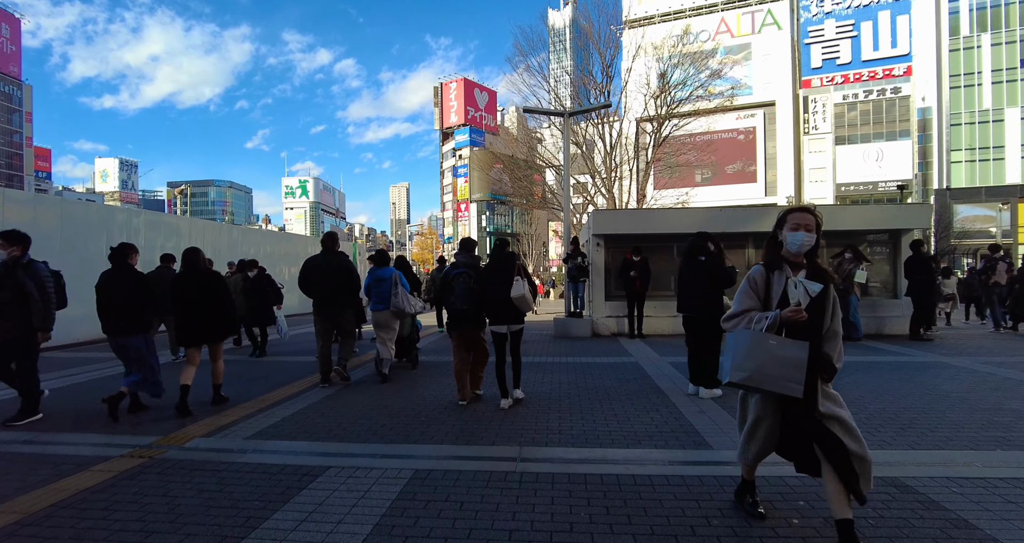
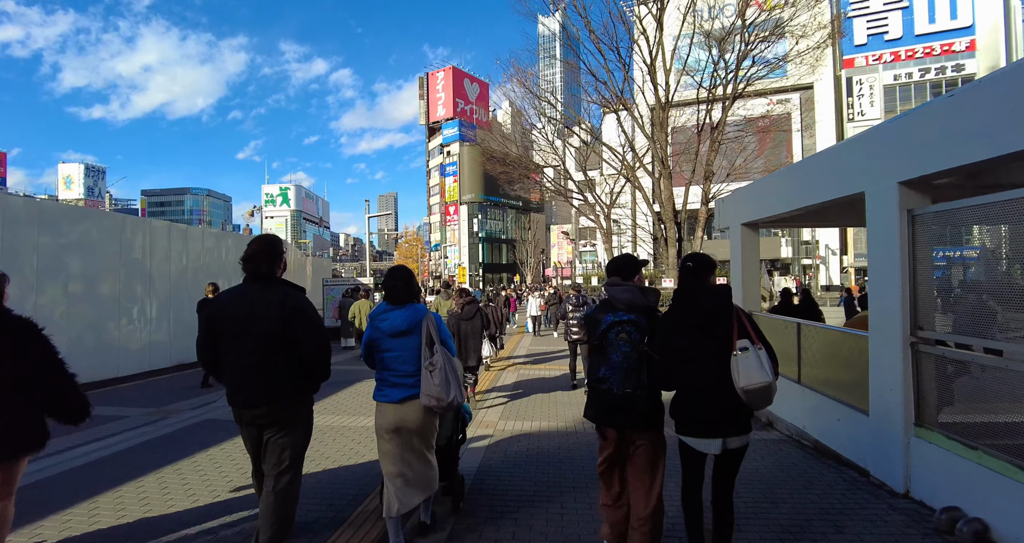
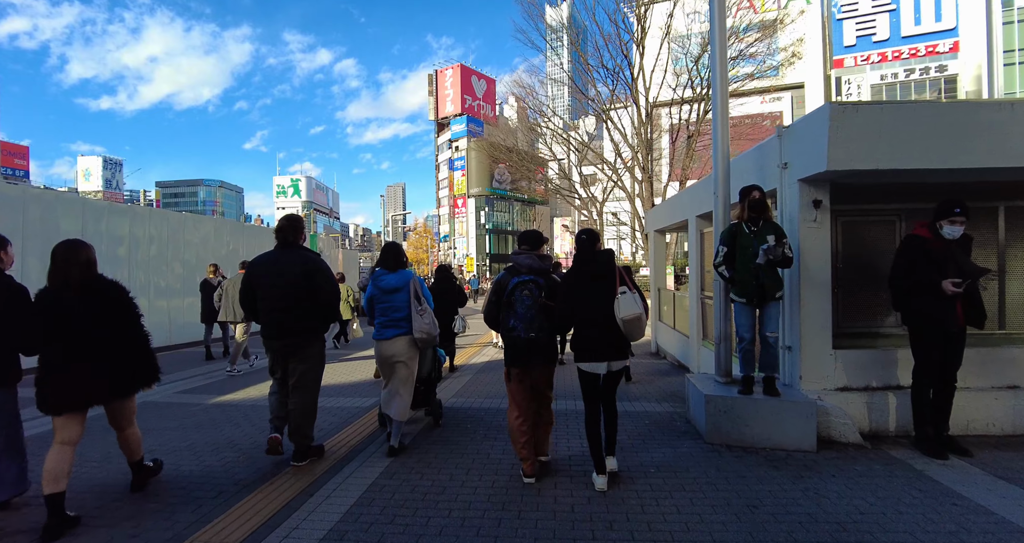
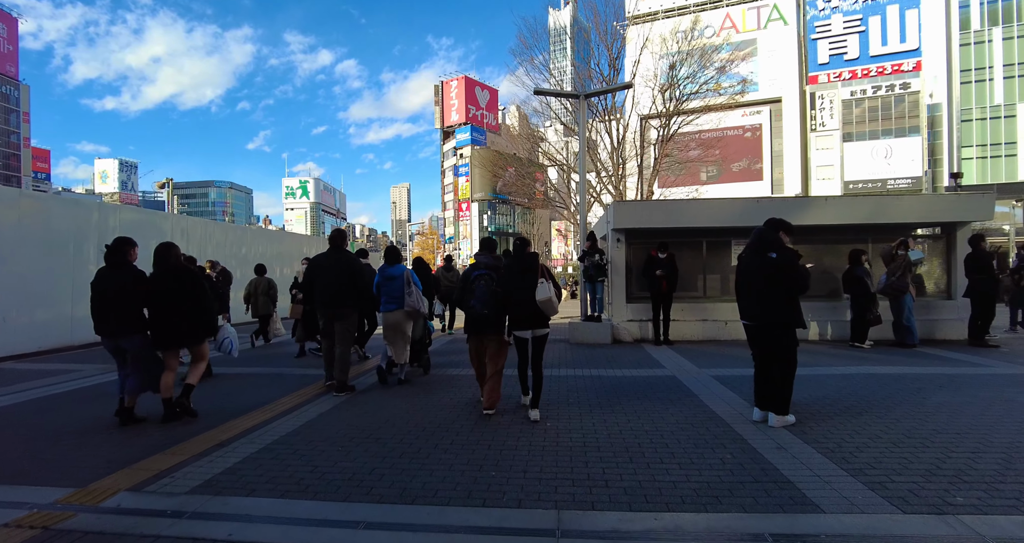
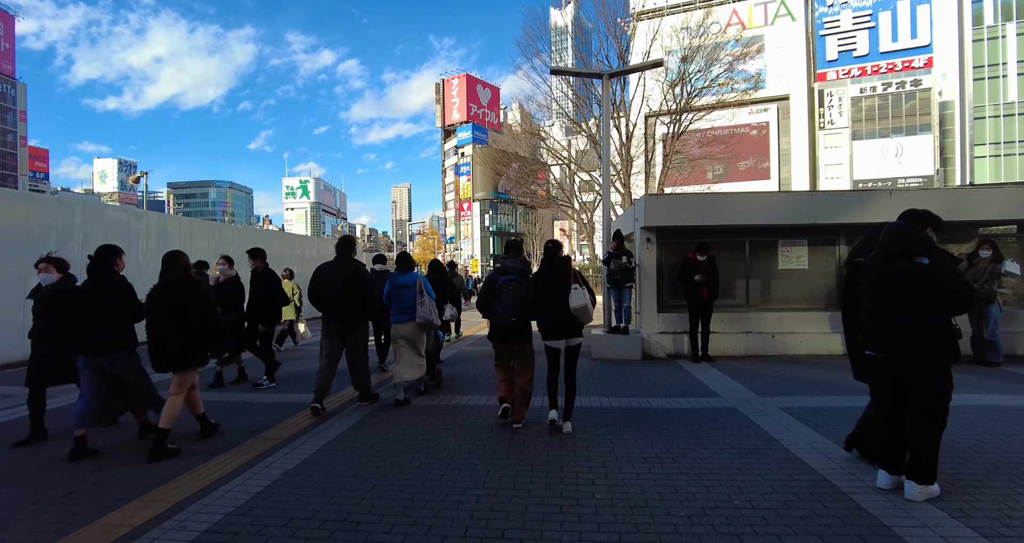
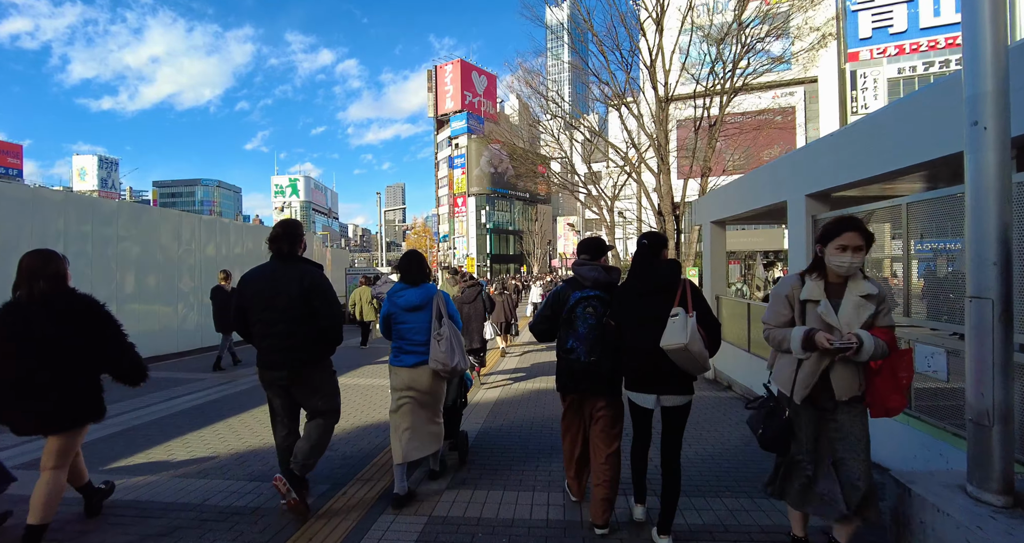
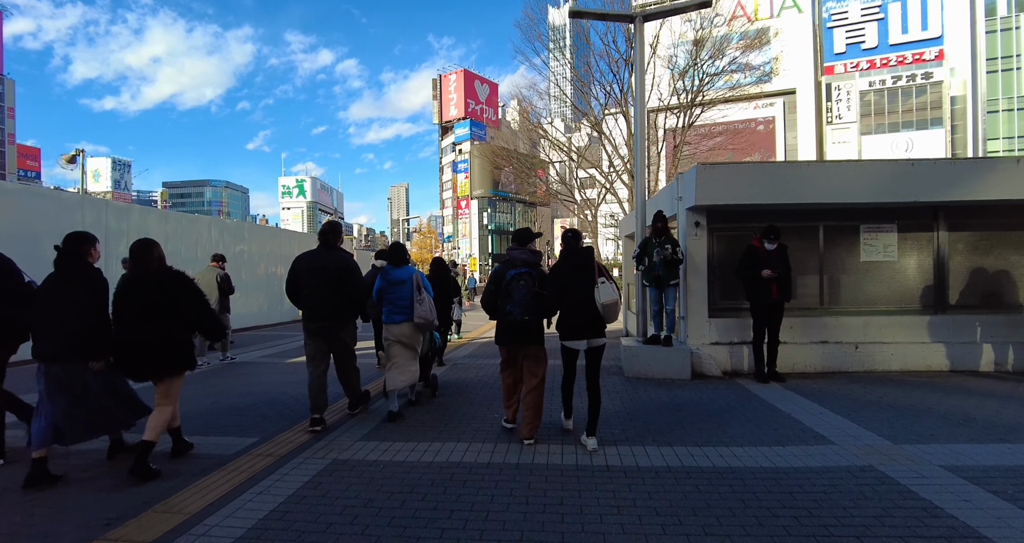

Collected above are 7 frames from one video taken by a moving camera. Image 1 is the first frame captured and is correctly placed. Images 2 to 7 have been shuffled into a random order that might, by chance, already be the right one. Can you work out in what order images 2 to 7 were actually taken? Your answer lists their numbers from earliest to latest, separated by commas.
4, 5, 7, 3, 6, 2
